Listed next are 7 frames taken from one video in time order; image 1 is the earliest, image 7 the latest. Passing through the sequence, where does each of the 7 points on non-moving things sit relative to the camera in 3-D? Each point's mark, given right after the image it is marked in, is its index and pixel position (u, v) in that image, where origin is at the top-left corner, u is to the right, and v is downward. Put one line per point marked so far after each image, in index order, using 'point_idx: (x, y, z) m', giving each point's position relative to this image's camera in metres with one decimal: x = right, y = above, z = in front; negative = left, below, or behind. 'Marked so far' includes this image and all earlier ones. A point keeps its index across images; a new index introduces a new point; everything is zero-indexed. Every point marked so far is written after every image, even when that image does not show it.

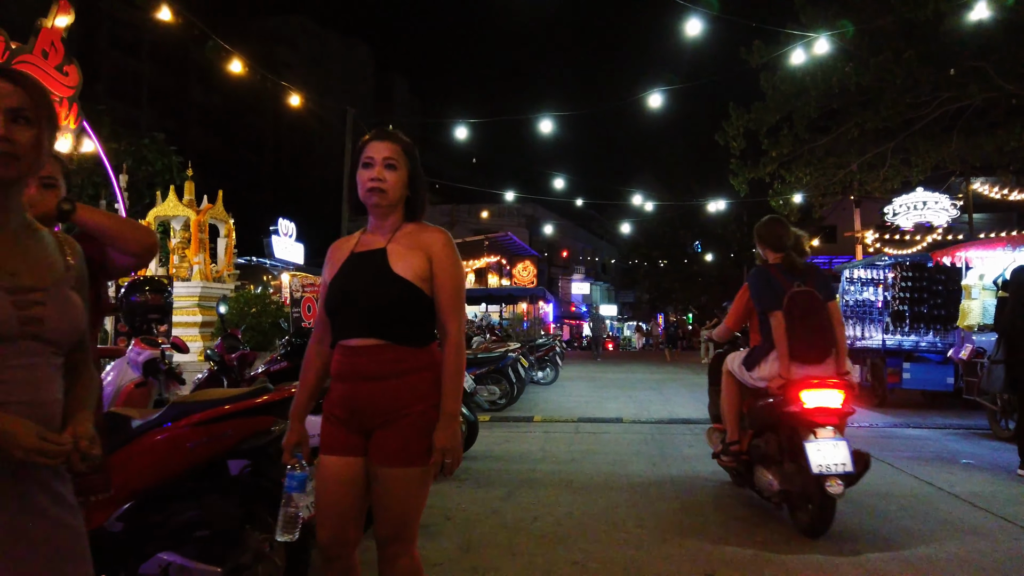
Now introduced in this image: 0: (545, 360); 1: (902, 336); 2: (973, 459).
0: (+0.6, -1.4, +14.5) m
1: (+5.2, -0.7, +10.1) m
2: (+3.8, -1.4, +6.3) m
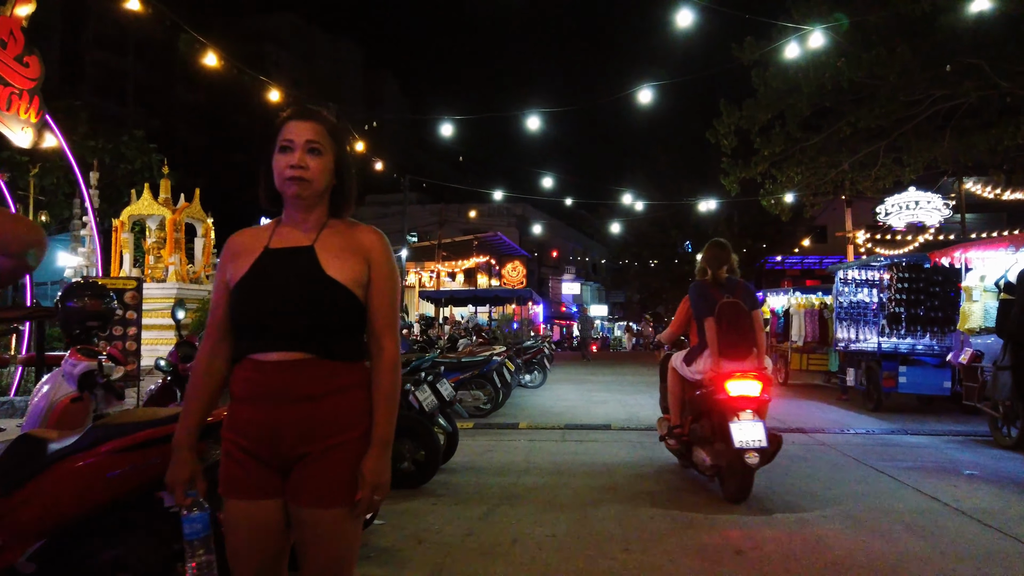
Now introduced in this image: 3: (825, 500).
0: (+0.4, -1.4, +14.2) m
1: (+5.0, -0.7, +9.8) m
2: (+3.7, -1.4, +6.0) m
3: (+2.0, -1.4, +5.0) m
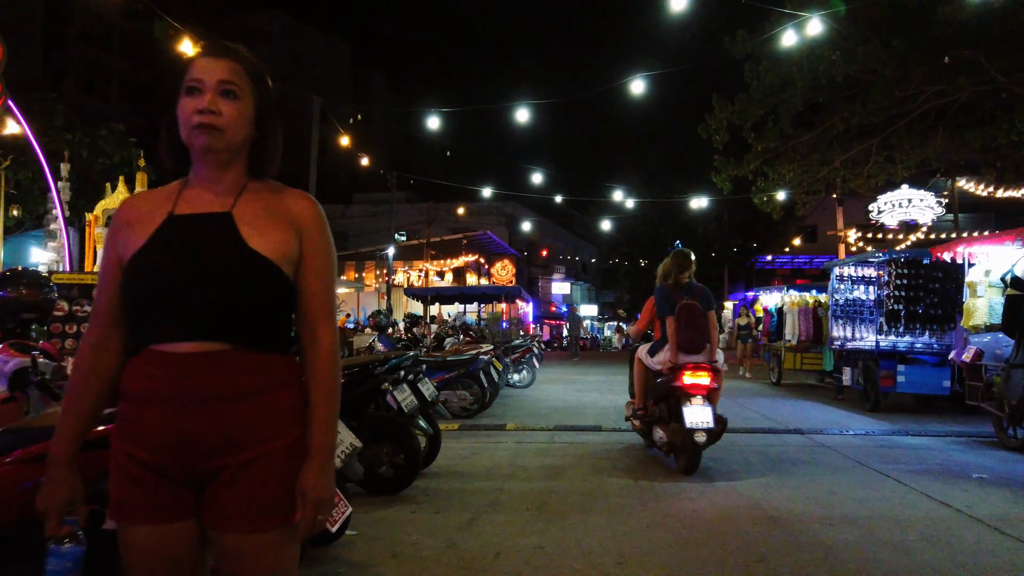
0: (+0.2, -1.3, +13.9) m
1: (+4.8, -0.6, +9.6) m
2: (+3.6, -1.4, +5.7) m
3: (+2.0, -1.3, +4.7) m
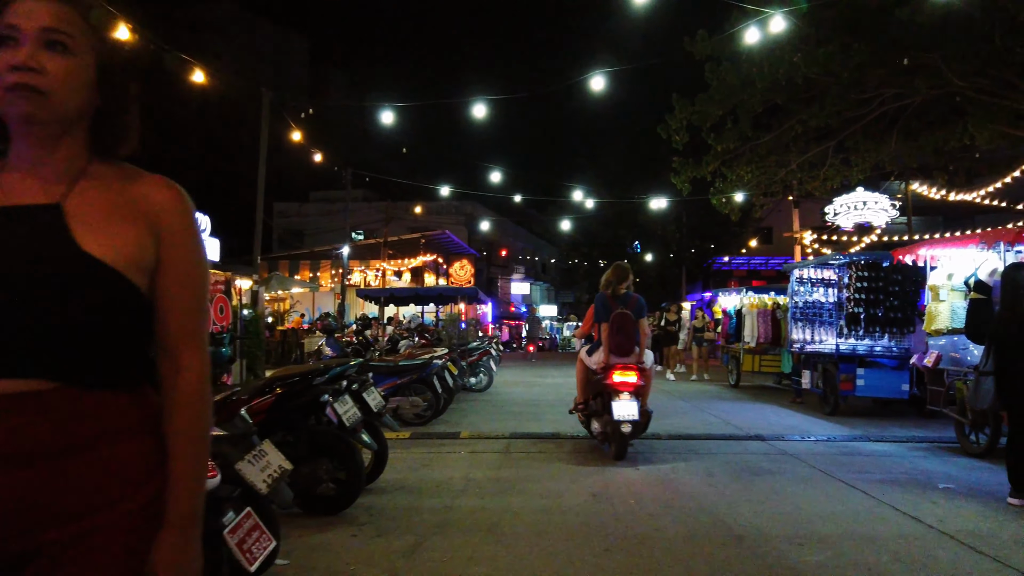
0: (-0.6, -1.4, +13.5) m
1: (+4.3, -0.7, +9.5) m
2: (+3.2, -1.4, +5.6) m
3: (+1.7, -1.4, +4.5) m
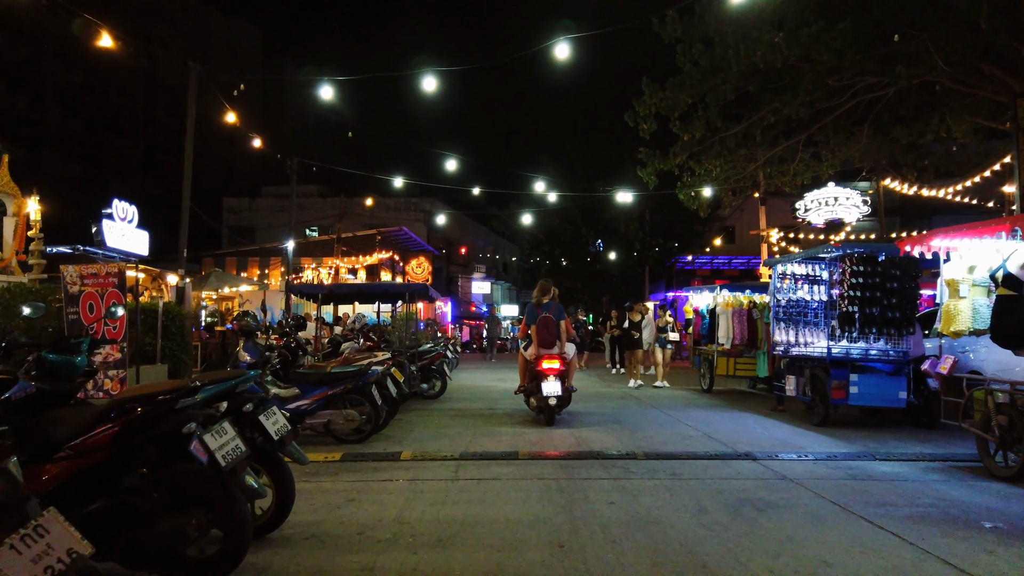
0: (-1.3, -1.3, +12.3) m
1: (+3.8, -0.6, +8.5) m
2: (+2.9, -1.4, +4.5) m
3: (+1.4, -1.3, +3.4) m
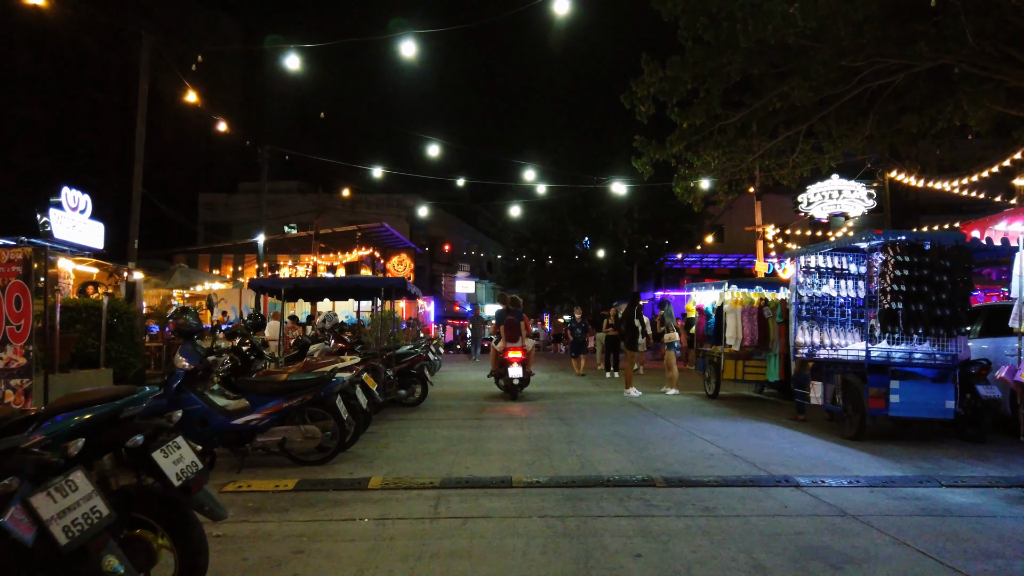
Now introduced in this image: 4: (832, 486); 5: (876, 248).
0: (-1.5, -1.2, +11.1) m
1: (+3.7, -0.6, +7.4) m
2: (+2.9, -1.3, +3.4) m
3: (+1.4, -1.3, +2.2) m
4: (+2.3, -1.4, +5.4) m
5: (+3.6, +0.4, +7.6) m
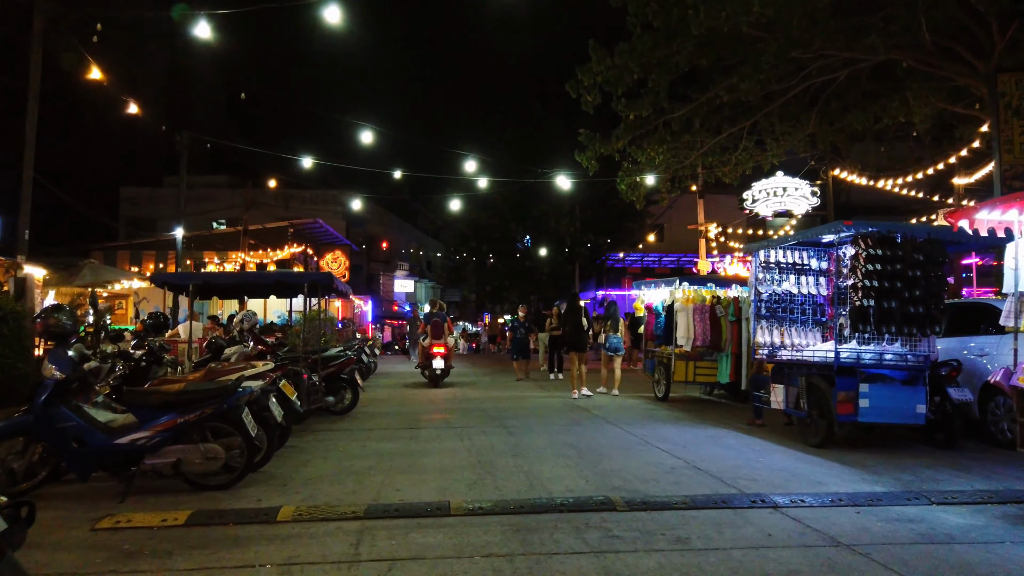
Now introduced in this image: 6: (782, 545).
0: (-2.3, -1.2, +10.2) m
1: (+3.1, -0.5, +6.9) m
2: (+2.6, -1.3, +2.9) m
3: (+1.3, -1.2, +1.5) m
4: (+1.9, -1.4, +4.8) m
5: (+3.1, +0.4, +7.0) m
6: (+1.4, -1.3, +3.9) m
